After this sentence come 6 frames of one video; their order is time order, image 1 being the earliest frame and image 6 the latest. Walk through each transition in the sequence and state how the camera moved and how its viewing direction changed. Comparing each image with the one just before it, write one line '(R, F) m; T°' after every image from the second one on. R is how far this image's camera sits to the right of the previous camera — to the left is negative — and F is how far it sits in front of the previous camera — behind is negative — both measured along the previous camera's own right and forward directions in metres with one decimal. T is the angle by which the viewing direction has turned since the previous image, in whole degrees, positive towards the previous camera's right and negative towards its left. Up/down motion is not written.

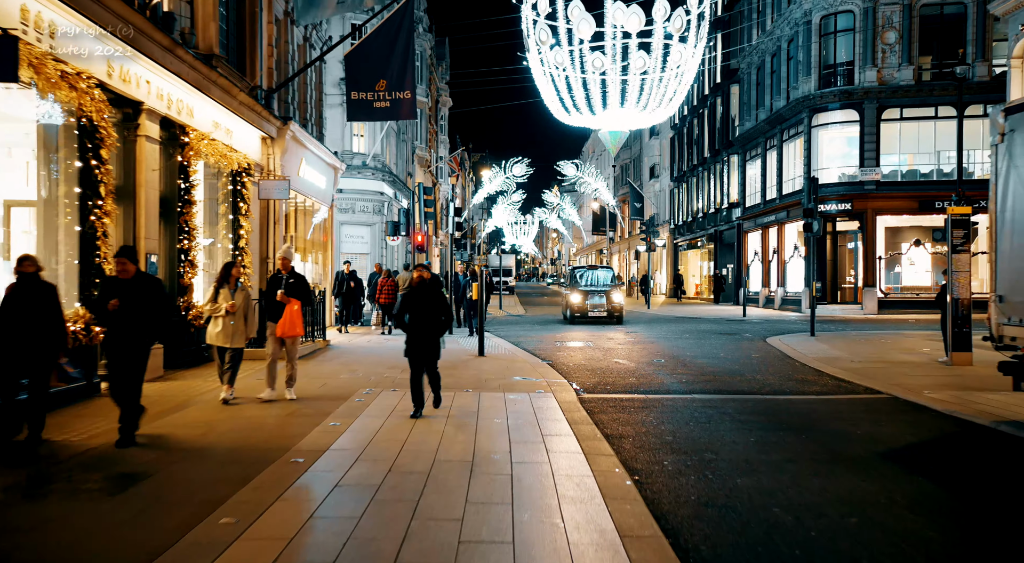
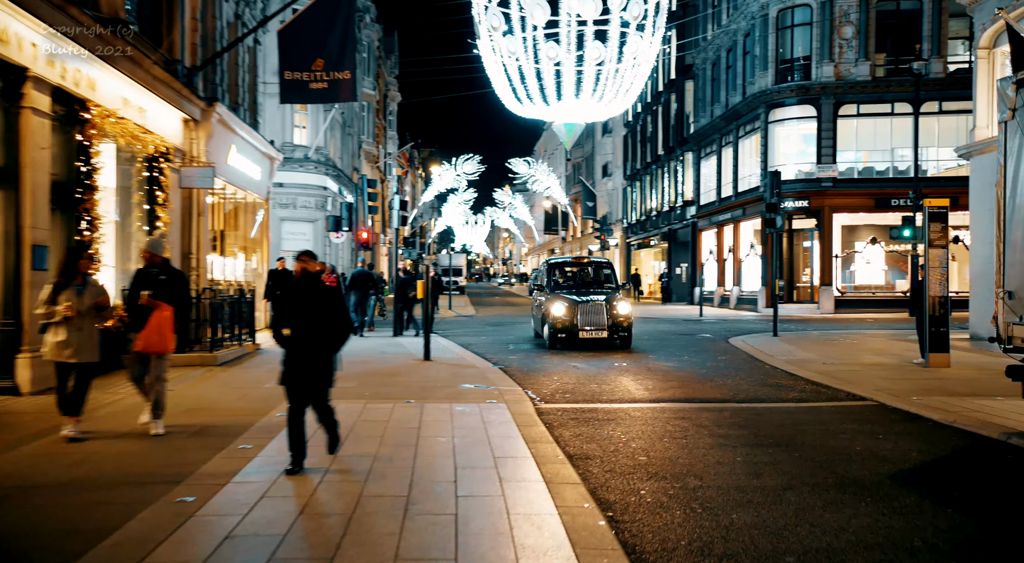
(0.0, +1.2) m; +3°
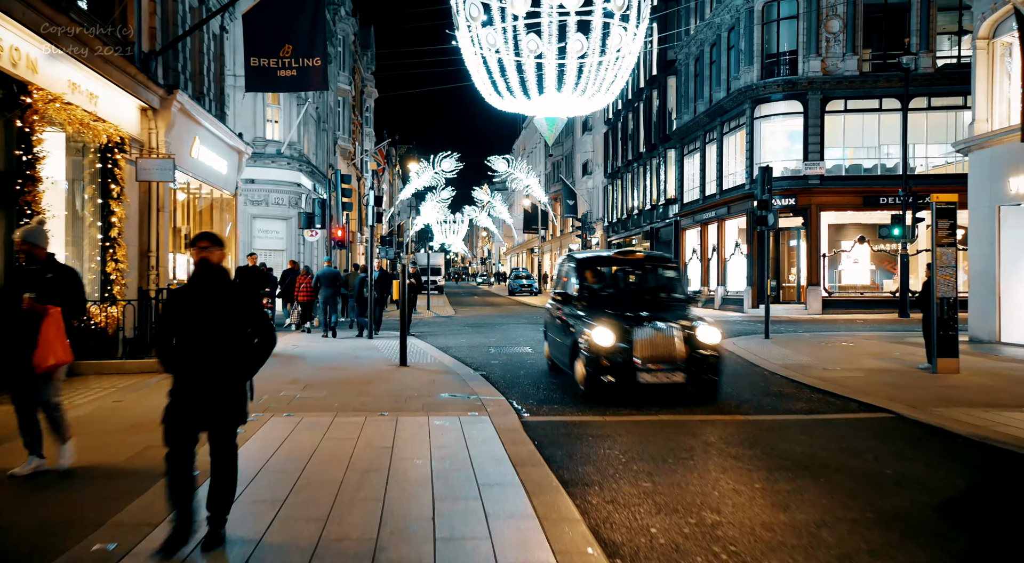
(-0.1, +0.8) m; +2°
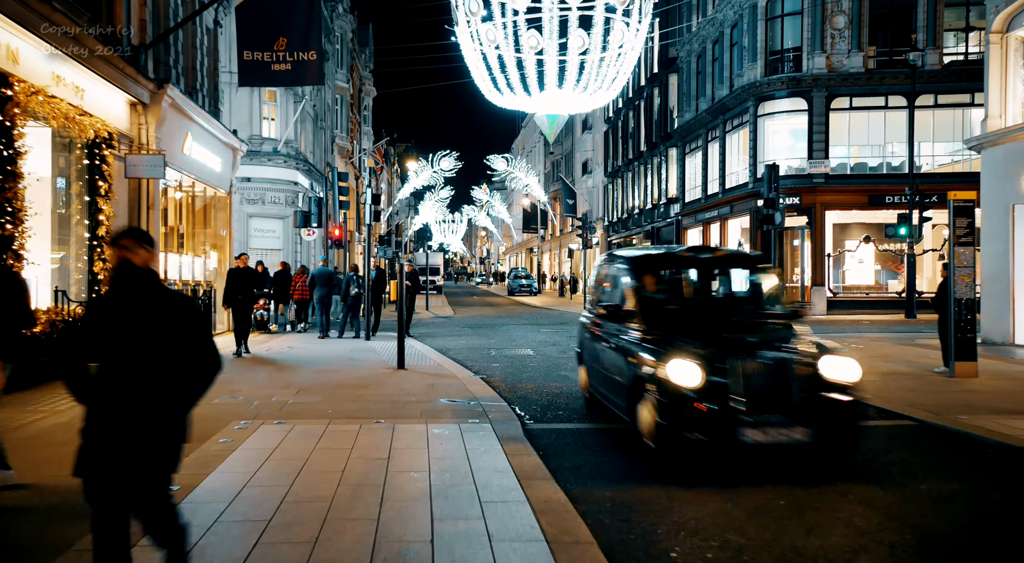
(0.0, +0.4) m; 0°
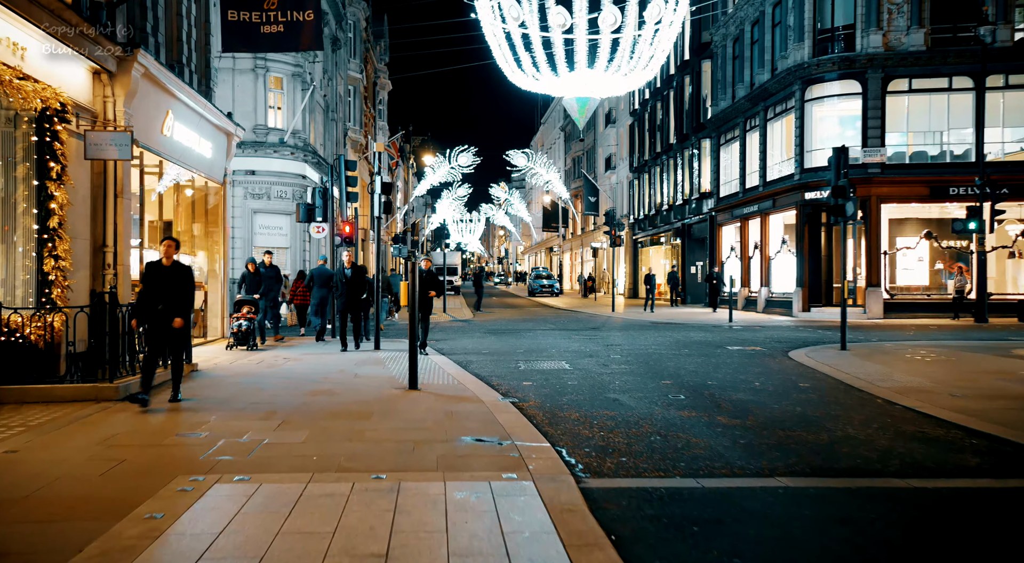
(-0.2, +2.2) m; -1°
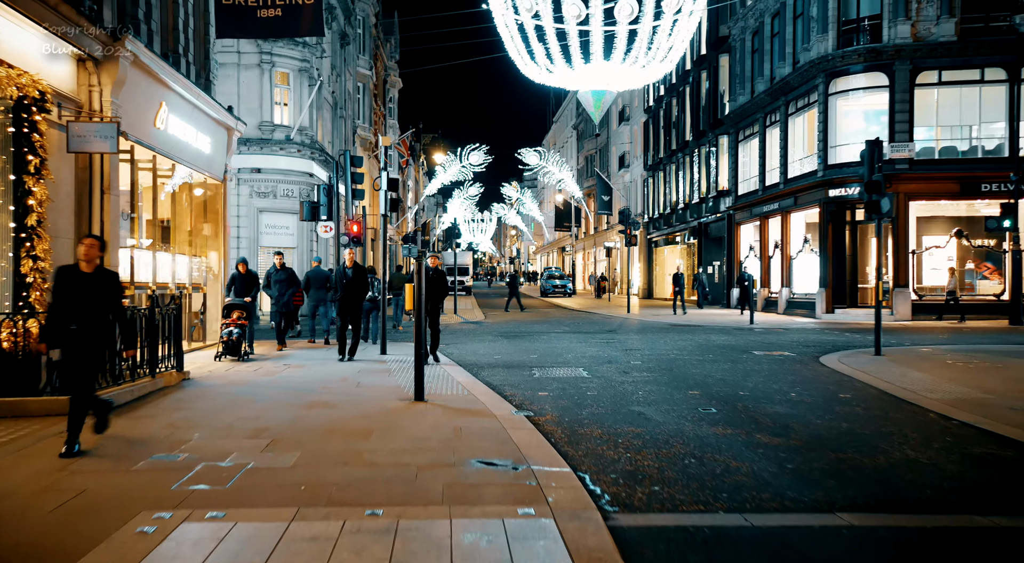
(0.0, +0.8) m; -1°
